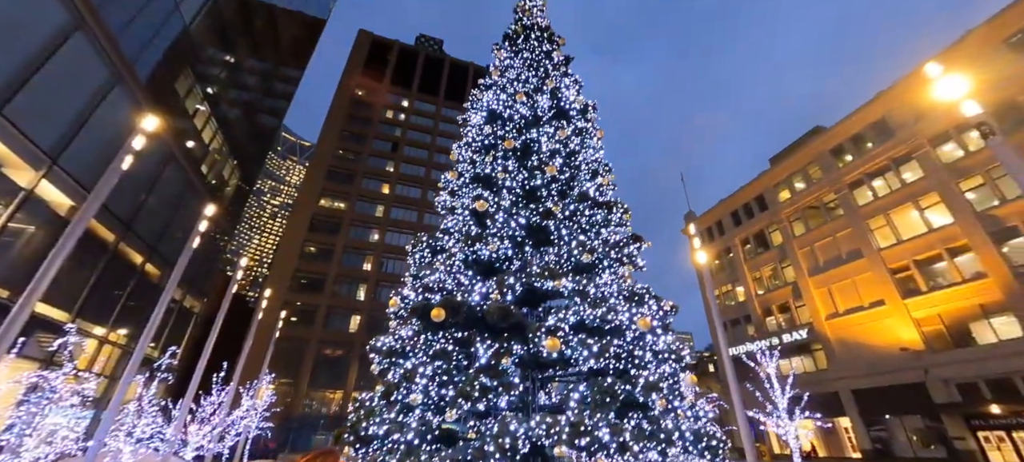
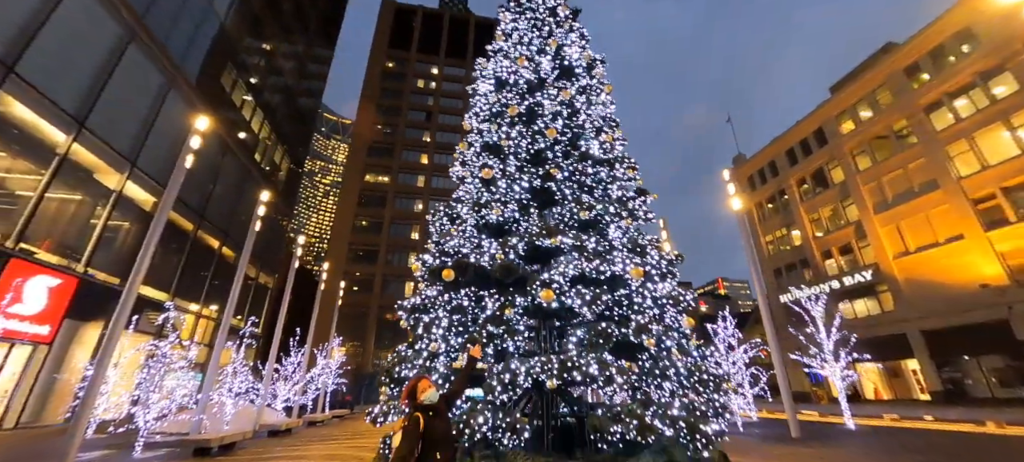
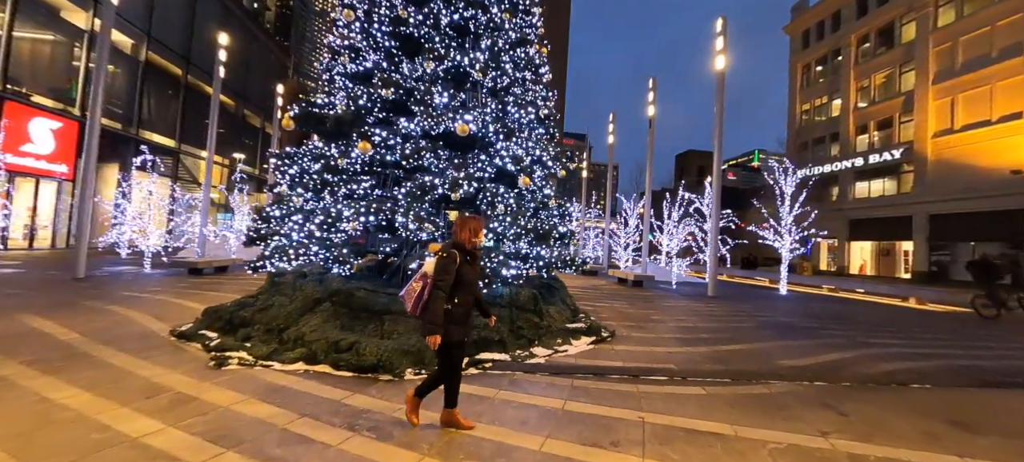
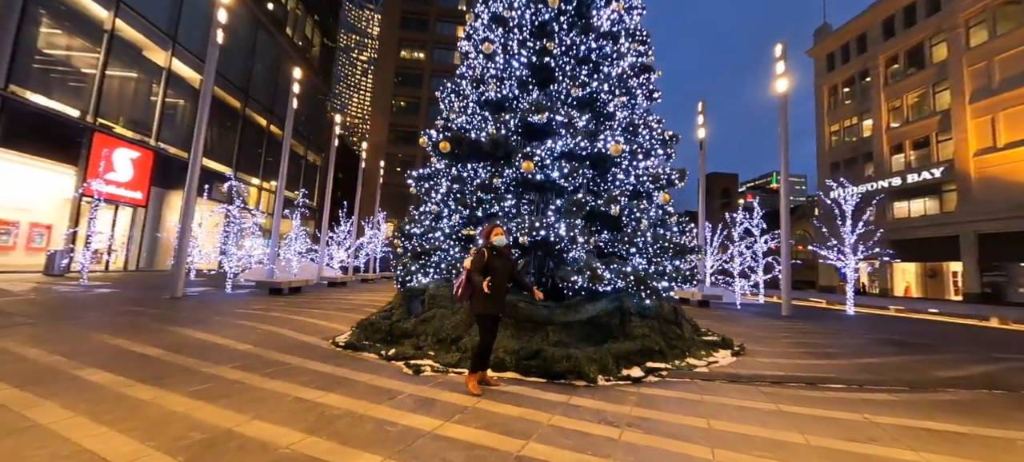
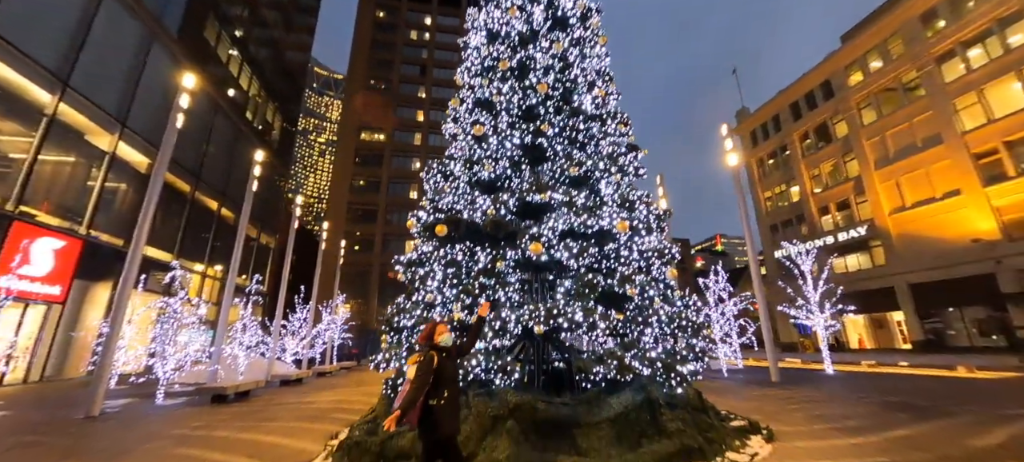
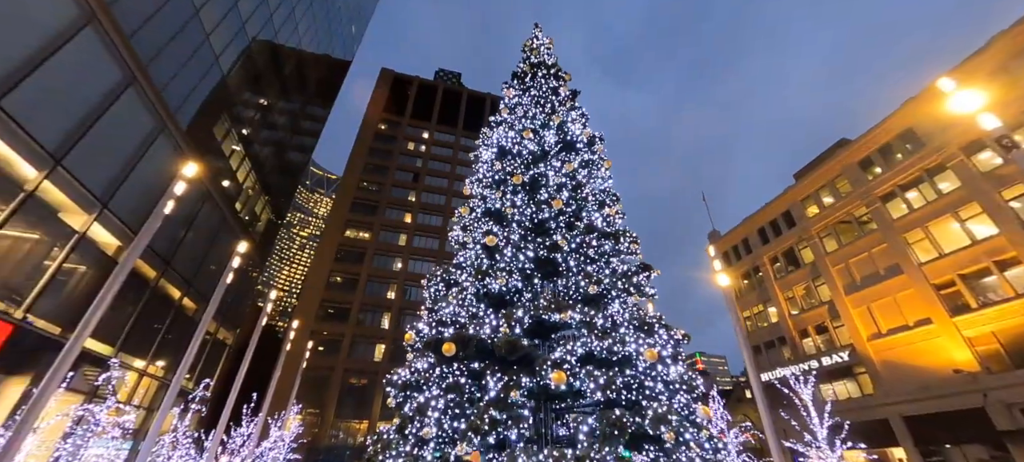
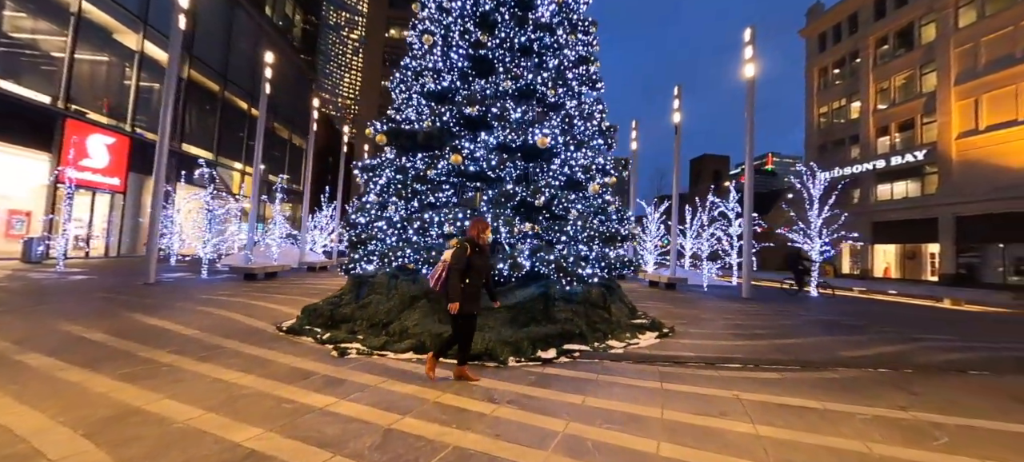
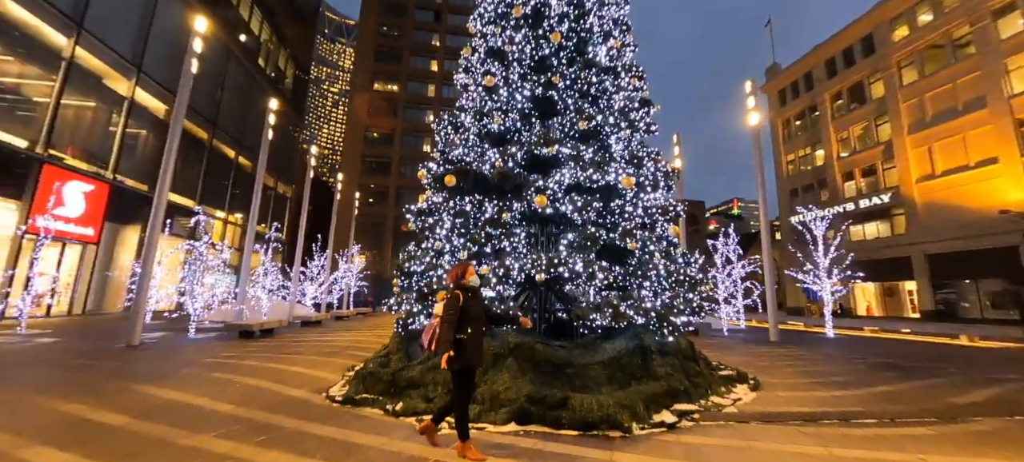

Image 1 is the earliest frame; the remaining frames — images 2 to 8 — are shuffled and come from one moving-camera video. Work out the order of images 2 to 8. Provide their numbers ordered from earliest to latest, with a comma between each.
6, 2, 5, 8, 4, 7, 3
